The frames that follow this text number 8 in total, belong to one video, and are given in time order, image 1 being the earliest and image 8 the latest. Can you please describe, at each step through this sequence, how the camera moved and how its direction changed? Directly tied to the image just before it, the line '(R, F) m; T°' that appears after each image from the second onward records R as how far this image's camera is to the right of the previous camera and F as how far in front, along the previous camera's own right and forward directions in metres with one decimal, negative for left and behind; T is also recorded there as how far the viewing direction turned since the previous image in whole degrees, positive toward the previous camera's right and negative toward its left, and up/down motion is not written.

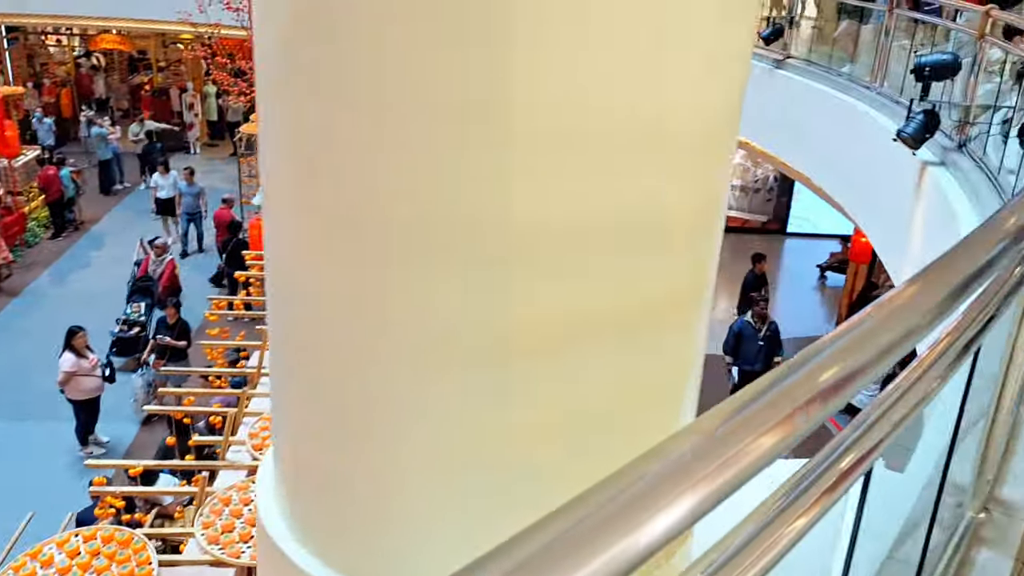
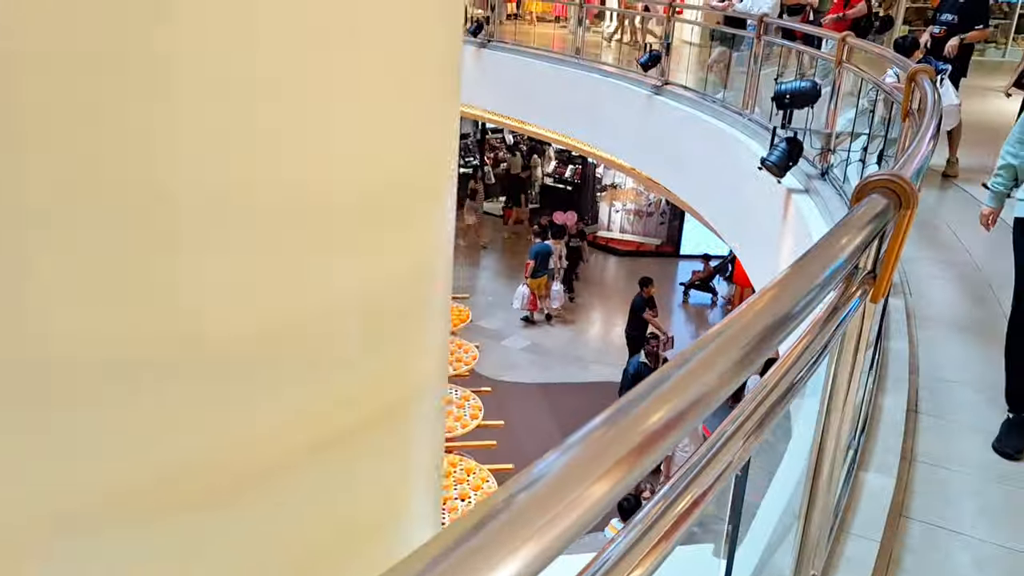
(+0.3, +0.3) m; +6°
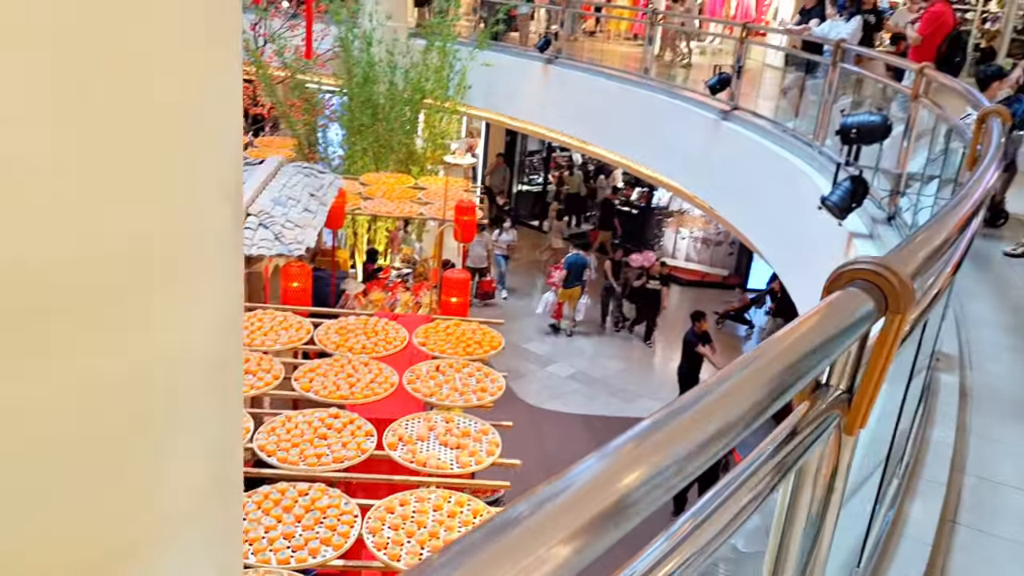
(+0.2, +0.3) m; -5°
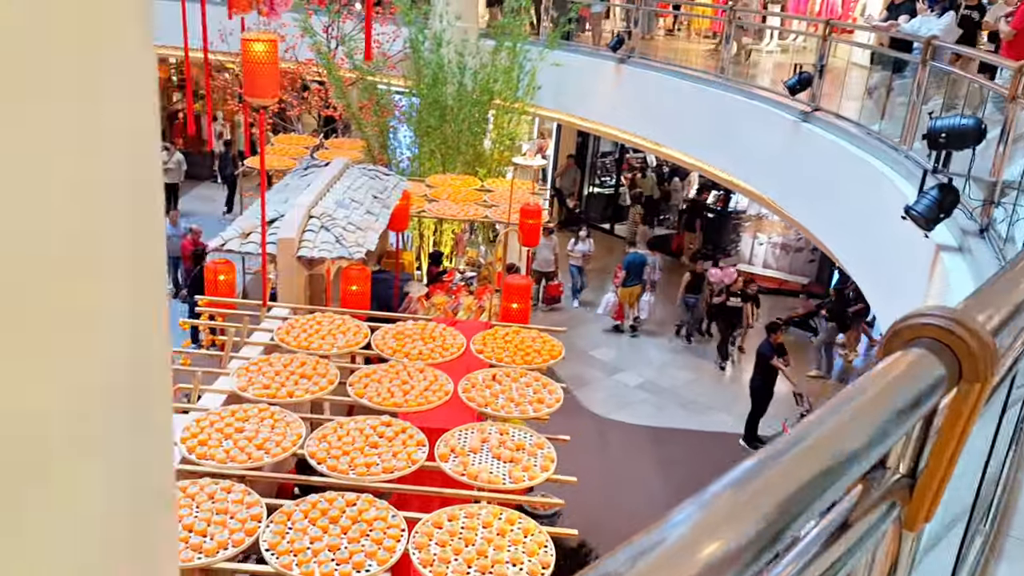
(+0.1, +0.2) m; -5°
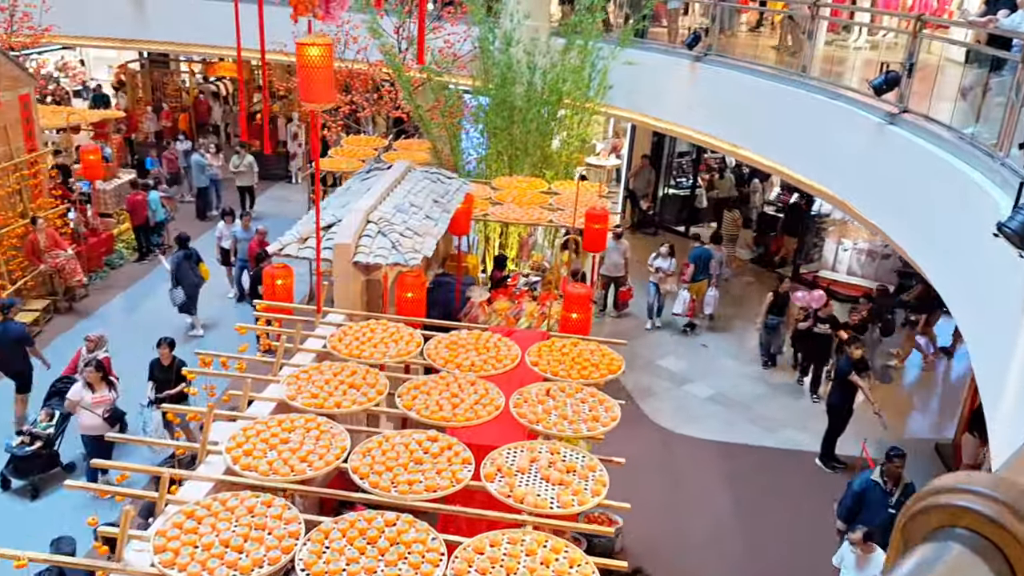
(+0.1, +0.2) m; -5°
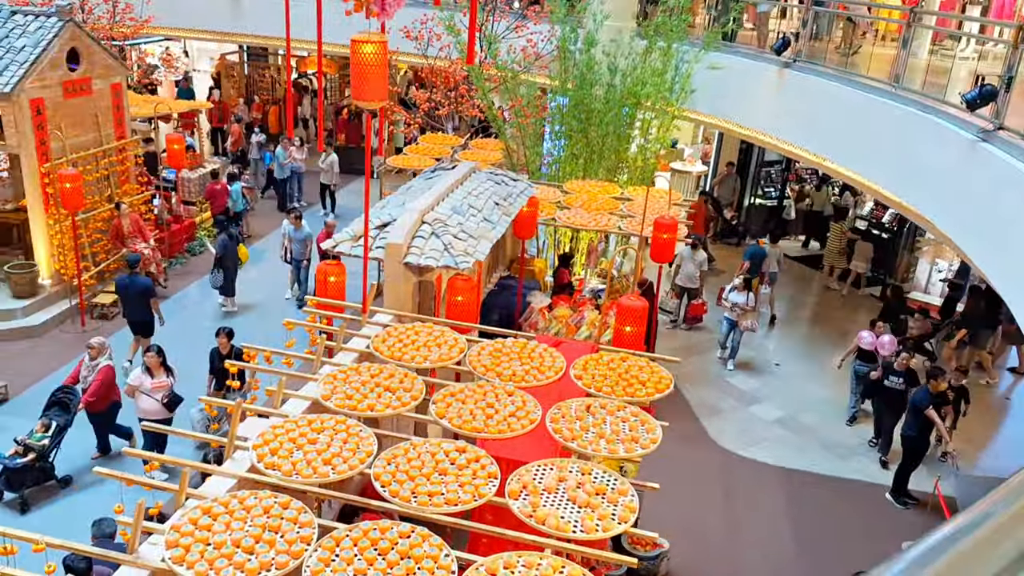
(+0.3, +0.2) m; -6°
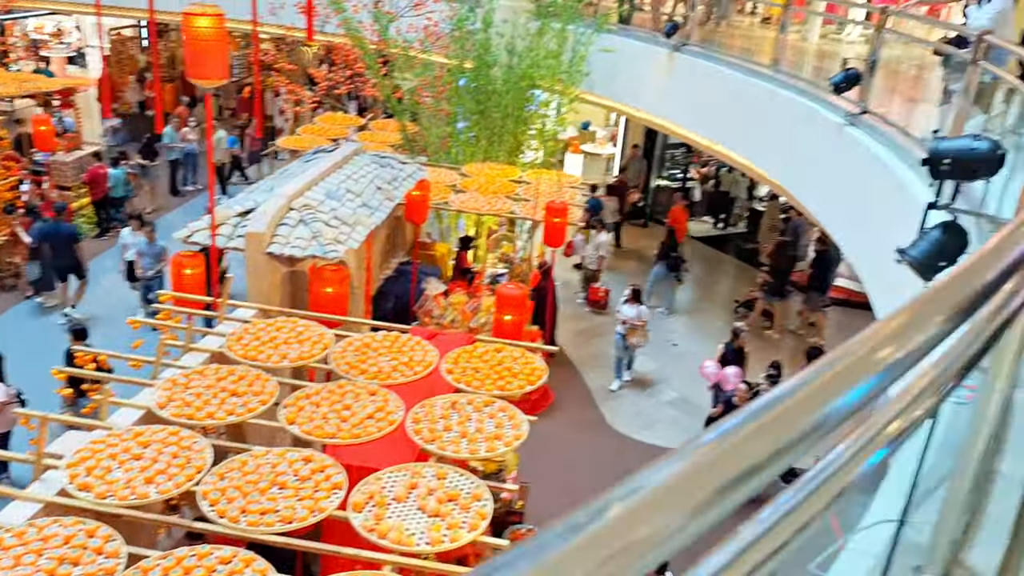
(+0.5, +0.2) m; +4°
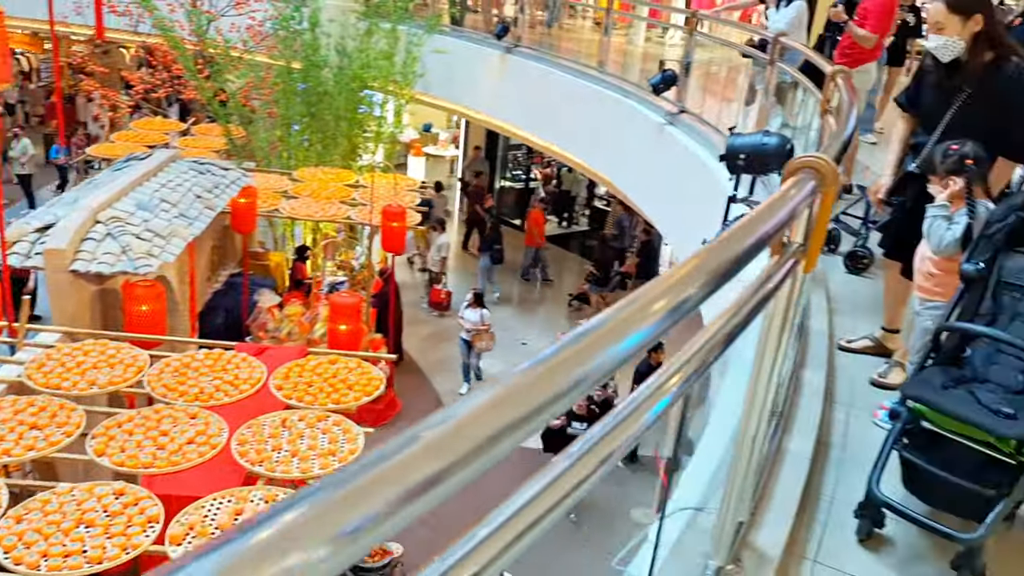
(+0.2, +0.1) m; +10°
